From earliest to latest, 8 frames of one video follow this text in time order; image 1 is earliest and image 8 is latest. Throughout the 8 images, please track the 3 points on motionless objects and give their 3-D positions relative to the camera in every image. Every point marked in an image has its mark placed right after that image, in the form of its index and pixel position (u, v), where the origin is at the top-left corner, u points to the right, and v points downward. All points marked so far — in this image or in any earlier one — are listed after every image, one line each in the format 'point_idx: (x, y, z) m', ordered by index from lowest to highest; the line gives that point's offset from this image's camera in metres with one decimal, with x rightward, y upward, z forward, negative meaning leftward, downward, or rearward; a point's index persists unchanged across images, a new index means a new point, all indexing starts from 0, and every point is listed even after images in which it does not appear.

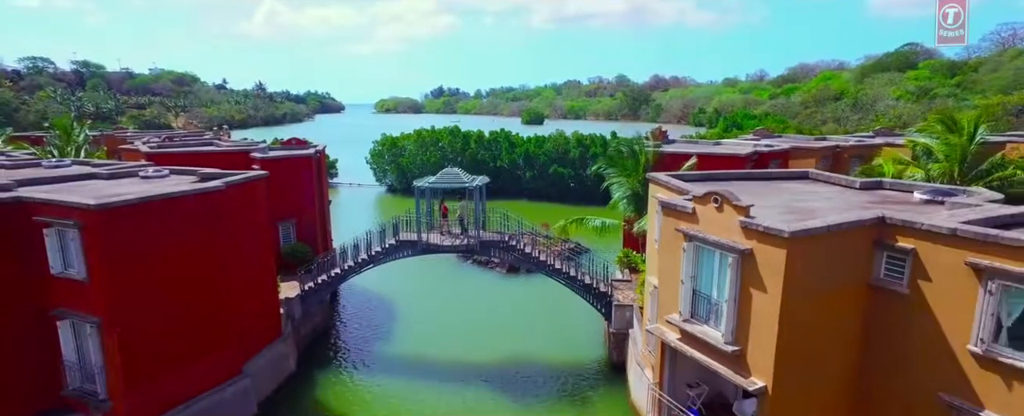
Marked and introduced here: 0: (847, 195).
0: (+8.2, +0.4, +13.5) m
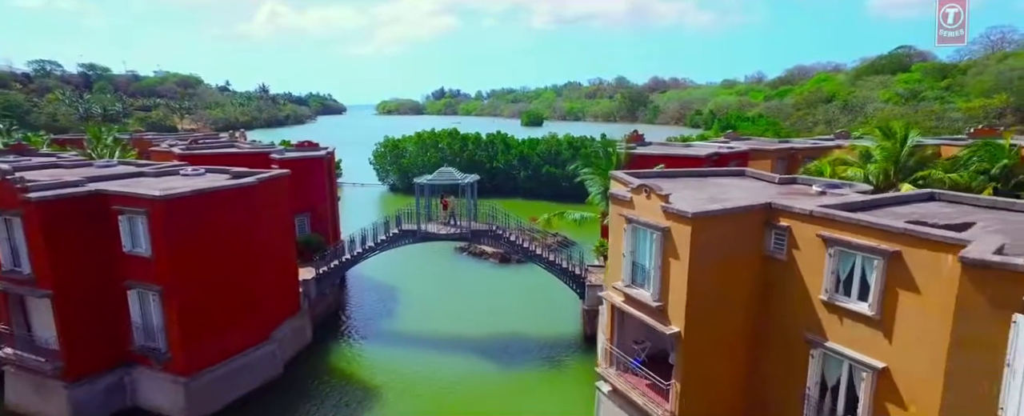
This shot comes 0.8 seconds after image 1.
0: (+7.7, +0.7, +16.8) m
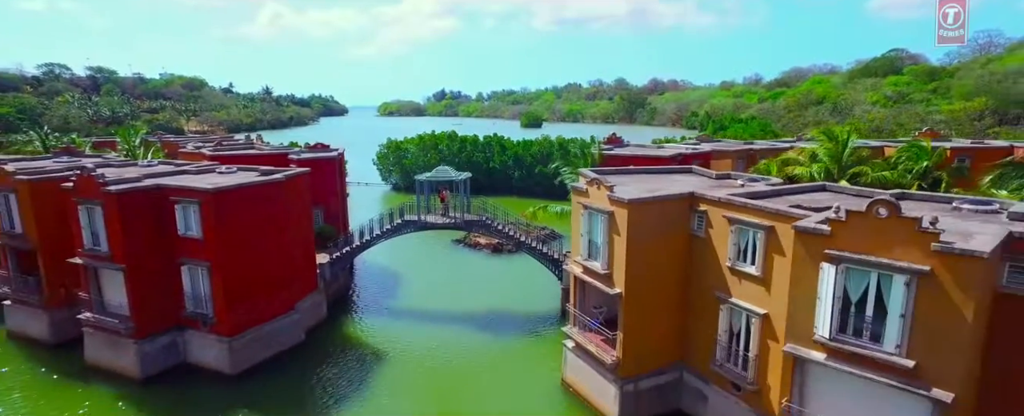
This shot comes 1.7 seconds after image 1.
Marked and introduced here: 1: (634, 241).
0: (+7.0, +1.0, +20.7) m
1: (+3.6, -1.0, +16.6) m
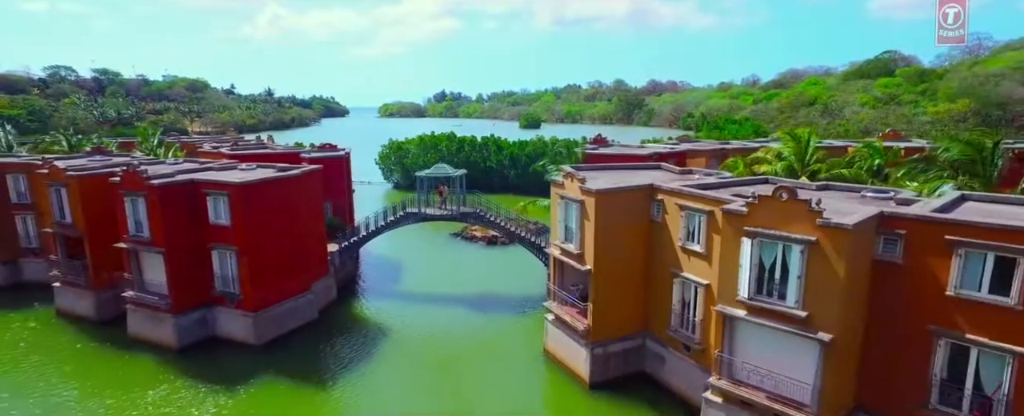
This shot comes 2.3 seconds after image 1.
0: (+6.5, +1.4, +23.7) m
1: (+3.1, -0.6, +19.7) m
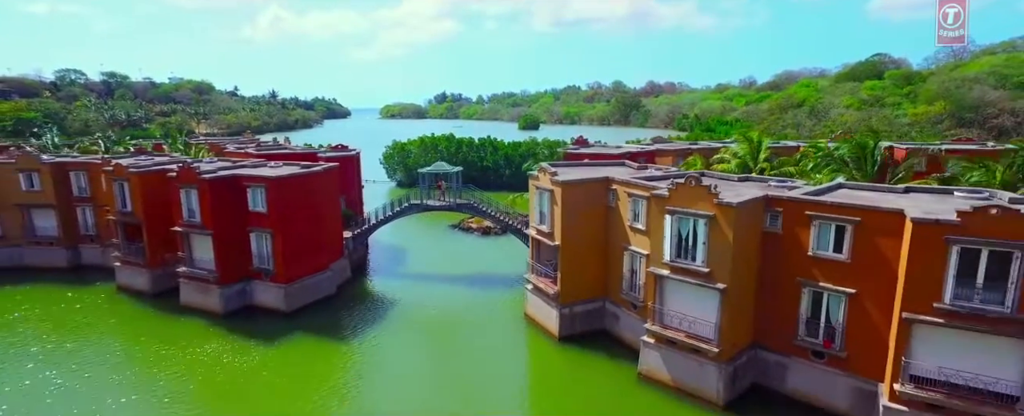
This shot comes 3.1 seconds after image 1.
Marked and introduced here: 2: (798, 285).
0: (+5.8, +1.9, +28.8) m
1: (+2.4, -0.1, +24.8) m
2: (+9.7, -2.7, +19.0) m
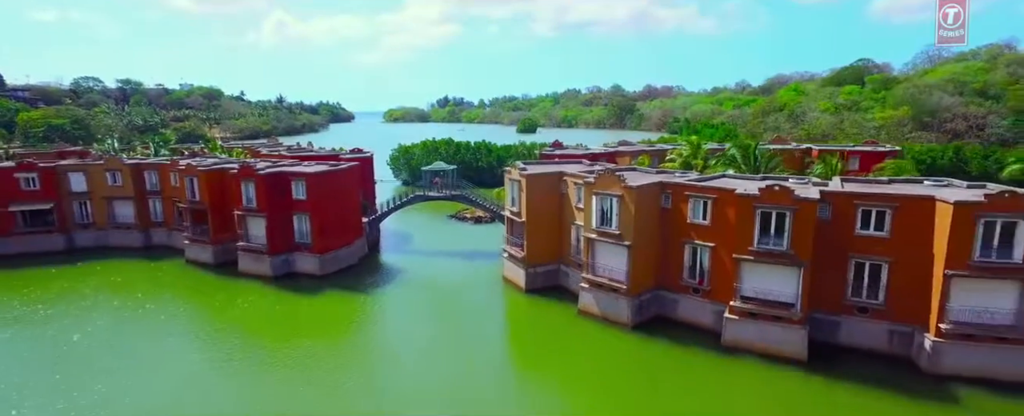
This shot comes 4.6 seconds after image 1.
0: (+4.5, +2.8, +37.7) m
1: (+1.1, +0.8, +33.7) m
2: (+8.4, -1.8, +27.9) m
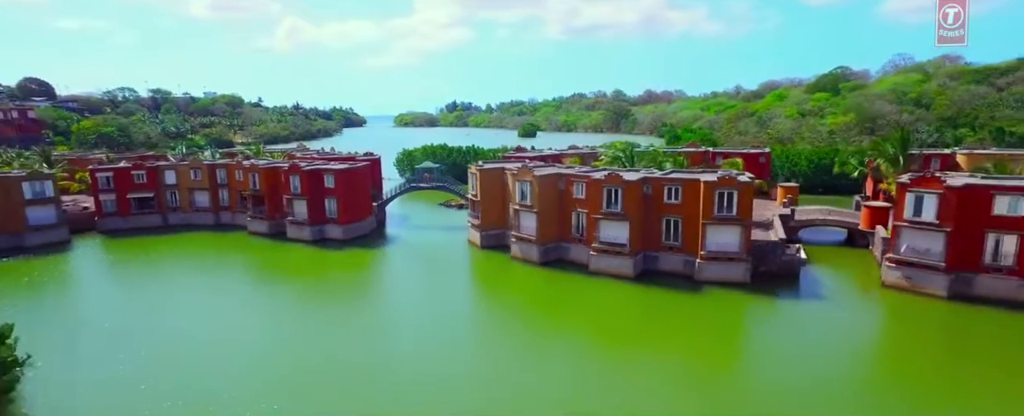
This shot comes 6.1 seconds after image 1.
0: (+0.9, +4.2, +54.5) m
1: (-2.5, +2.2, +50.5) m
2: (+4.6, -0.3, +44.5) m
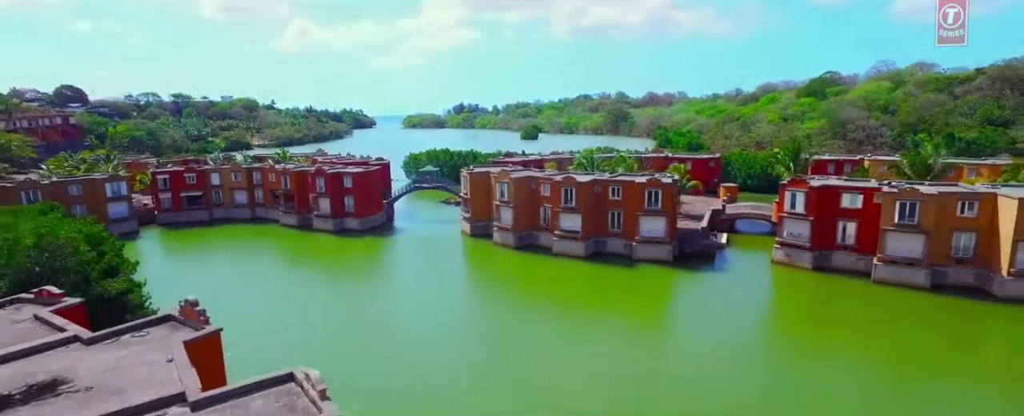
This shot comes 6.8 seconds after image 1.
0: (-0.7, +4.6, +66.1) m
1: (-4.3, +2.7, +62.2) m
2: (+2.8, +0.1, +56.1) m
